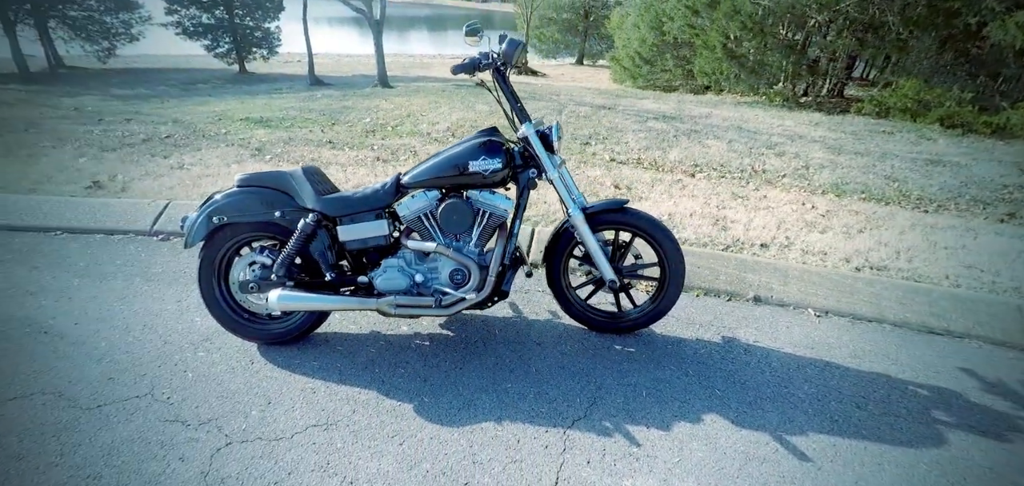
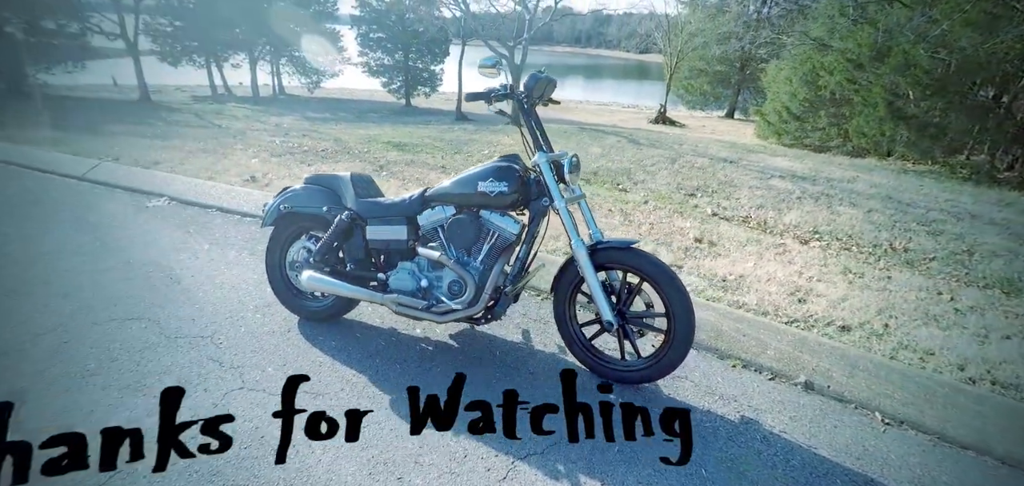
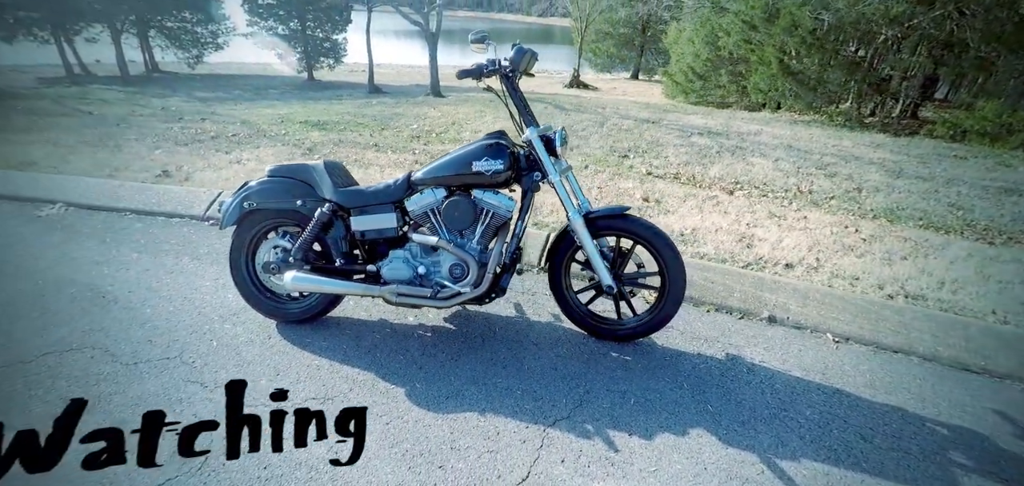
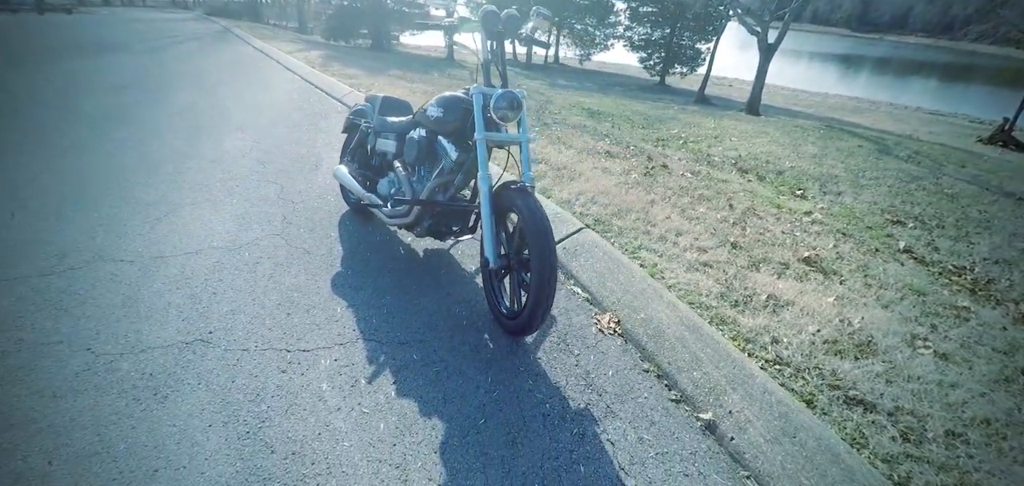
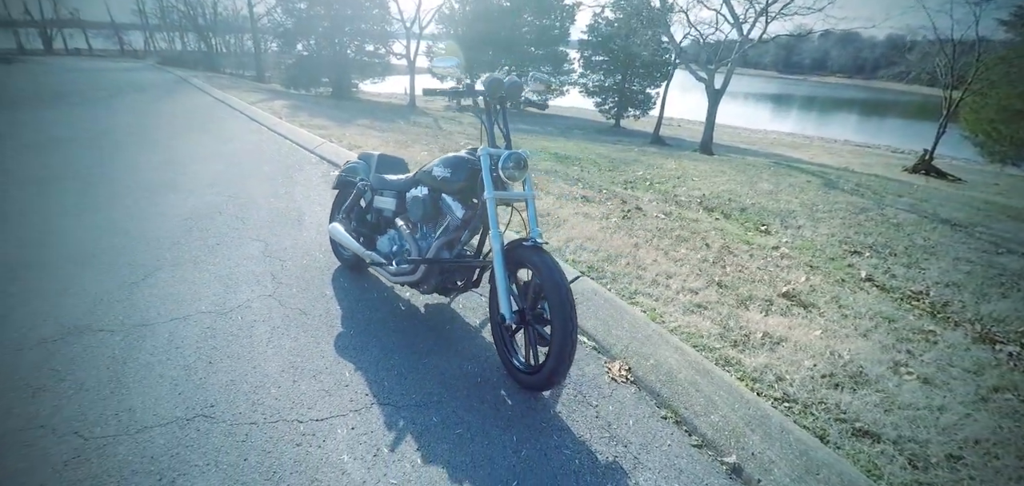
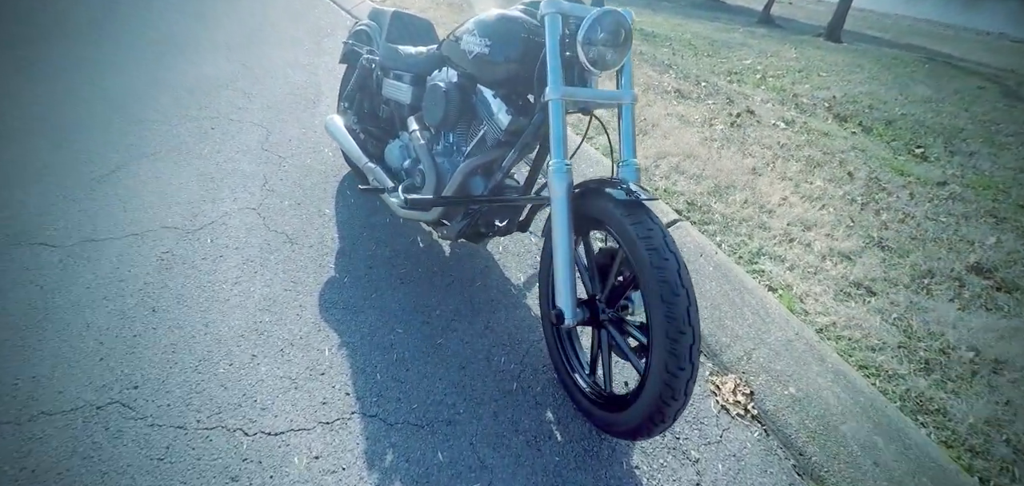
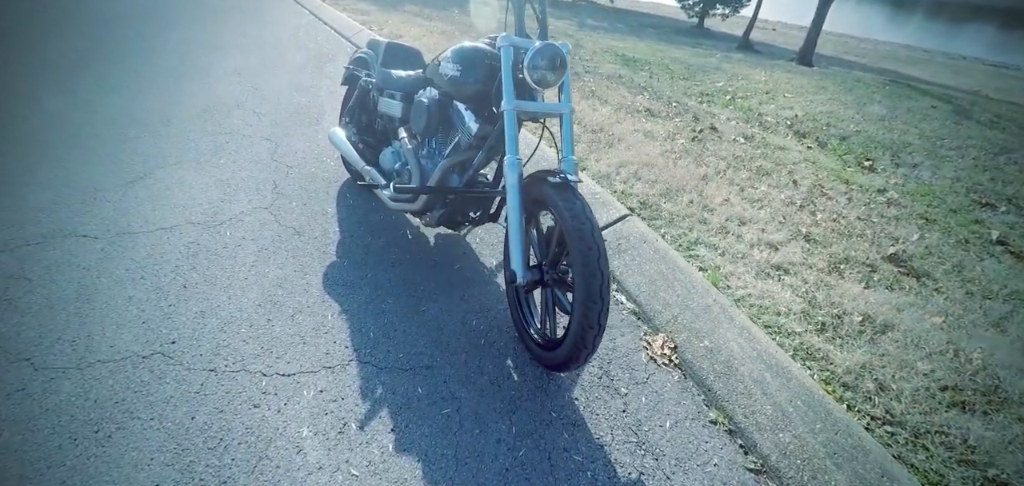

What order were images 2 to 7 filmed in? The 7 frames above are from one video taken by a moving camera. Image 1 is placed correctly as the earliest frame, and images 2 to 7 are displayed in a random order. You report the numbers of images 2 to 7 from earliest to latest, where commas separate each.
3, 2, 5, 4, 7, 6
